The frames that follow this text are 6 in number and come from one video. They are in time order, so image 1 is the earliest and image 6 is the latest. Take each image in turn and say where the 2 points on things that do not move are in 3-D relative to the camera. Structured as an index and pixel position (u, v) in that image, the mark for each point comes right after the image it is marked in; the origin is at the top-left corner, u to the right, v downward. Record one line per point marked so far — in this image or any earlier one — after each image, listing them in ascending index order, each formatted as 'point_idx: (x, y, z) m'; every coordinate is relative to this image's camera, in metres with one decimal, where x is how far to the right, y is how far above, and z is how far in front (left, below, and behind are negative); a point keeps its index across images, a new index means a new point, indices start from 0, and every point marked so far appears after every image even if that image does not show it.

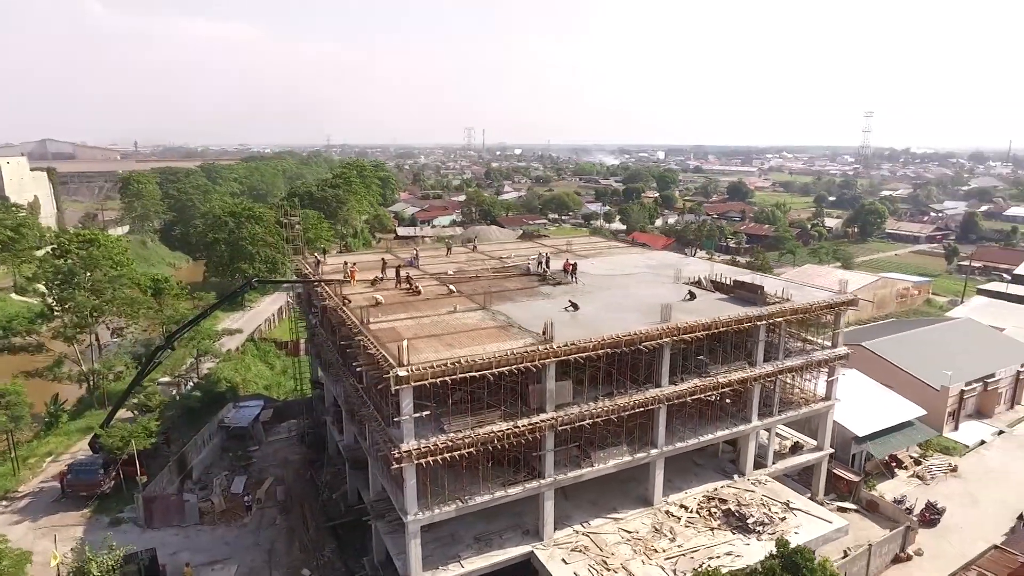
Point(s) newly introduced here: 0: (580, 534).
0: (+2.1, -7.4, +18.4) m
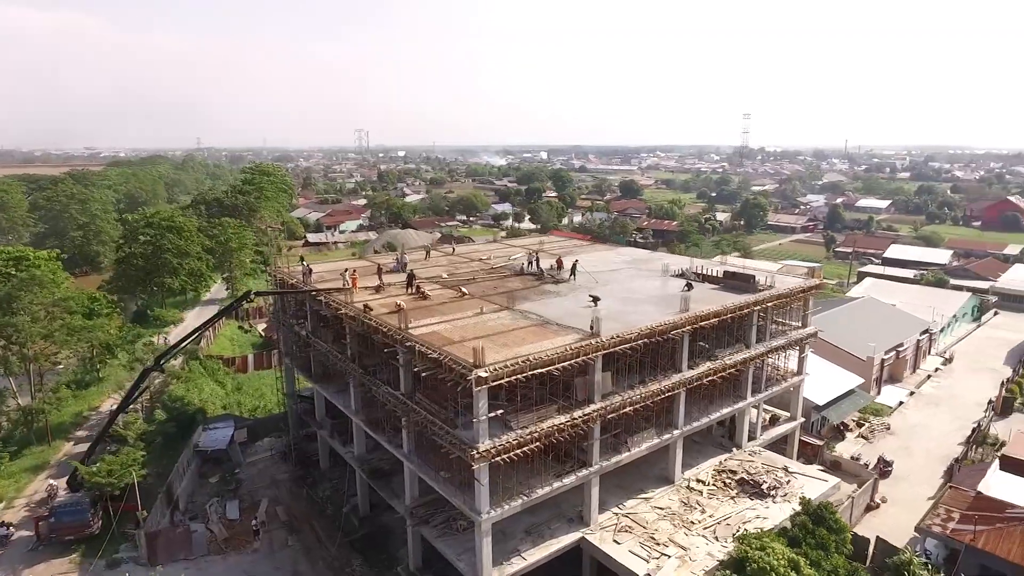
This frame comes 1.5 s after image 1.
0: (+3.5, -7.2, +19.4) m
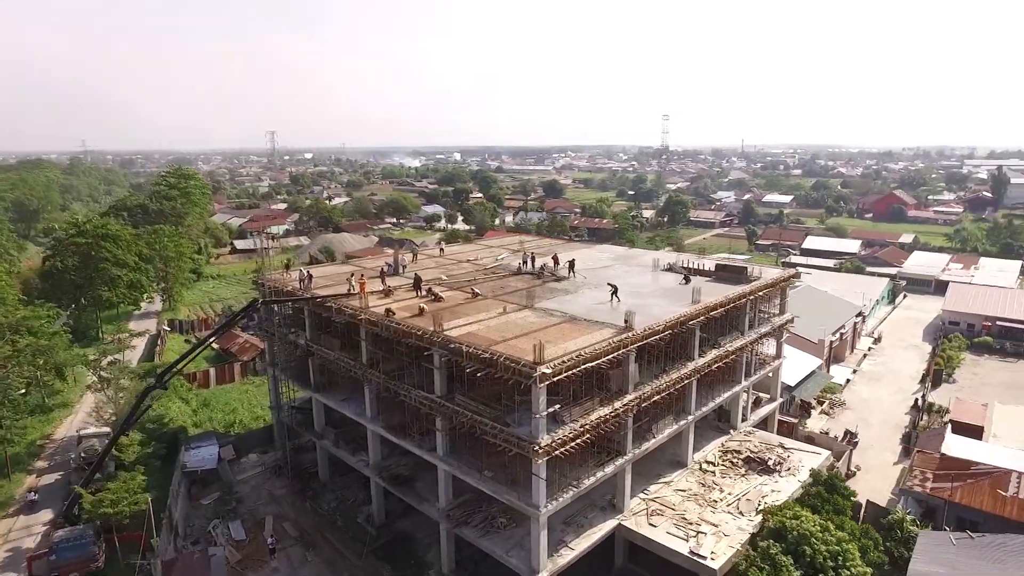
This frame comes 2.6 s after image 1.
0: (+4.5, -7.1, +20.3) m
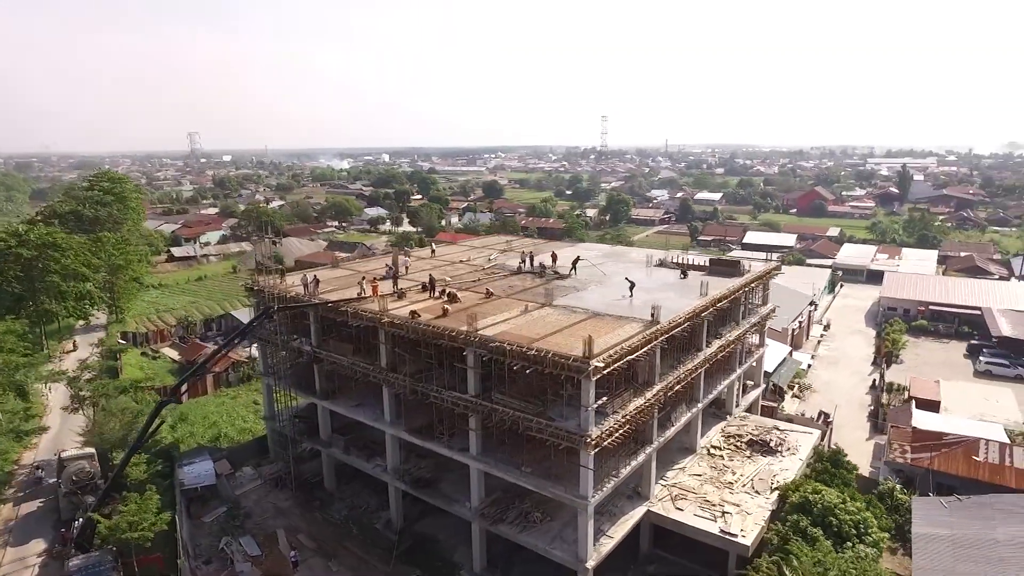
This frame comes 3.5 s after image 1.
0: (+5.5, -6.9, +21.2) m
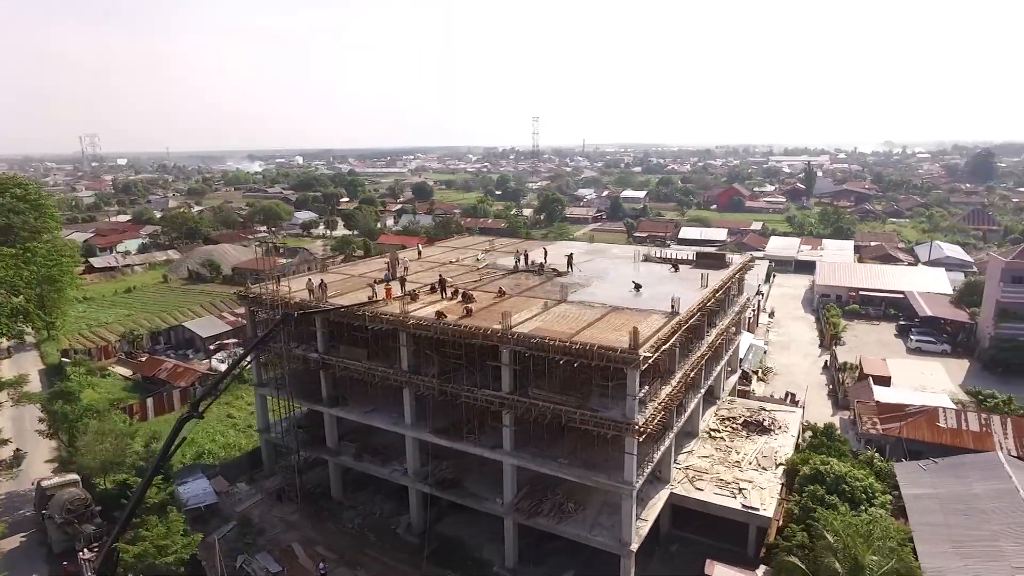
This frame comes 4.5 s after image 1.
0: (+6.3, -6.6, +22.3) m
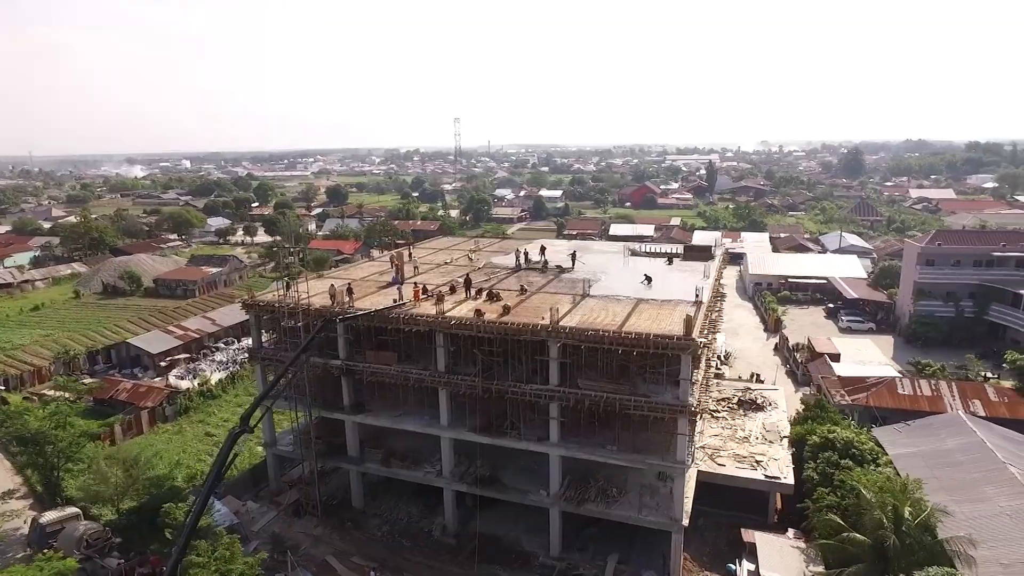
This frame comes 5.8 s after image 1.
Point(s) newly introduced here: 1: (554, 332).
0: (+7.4, -6.2, +23.8) m
1: (+1.3, -1.4, +19.0) m
